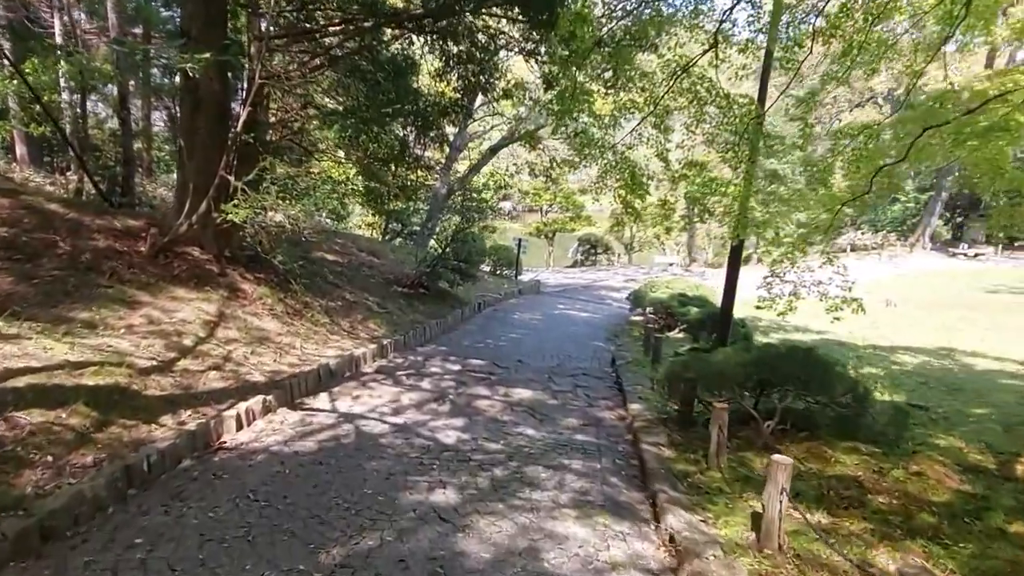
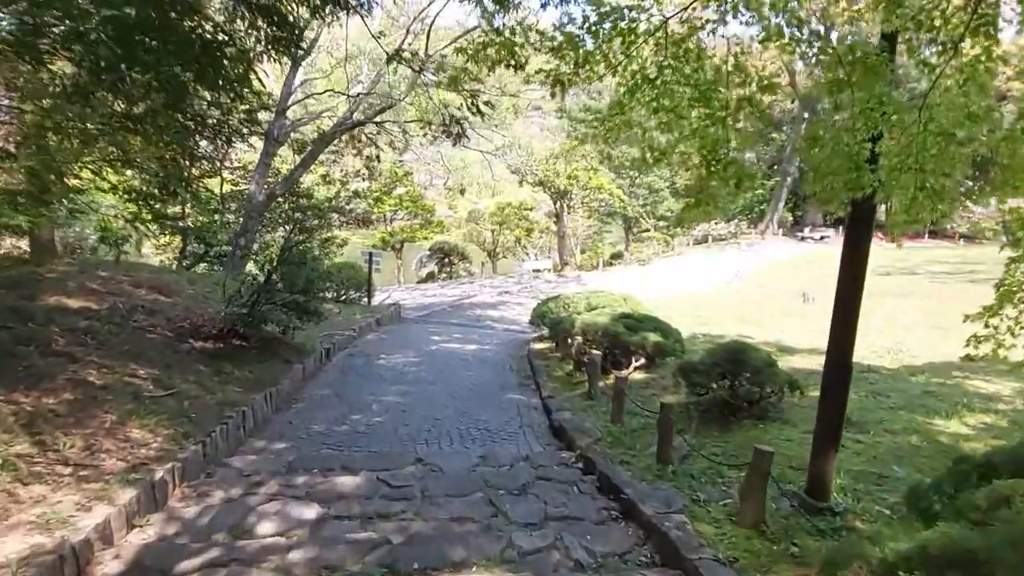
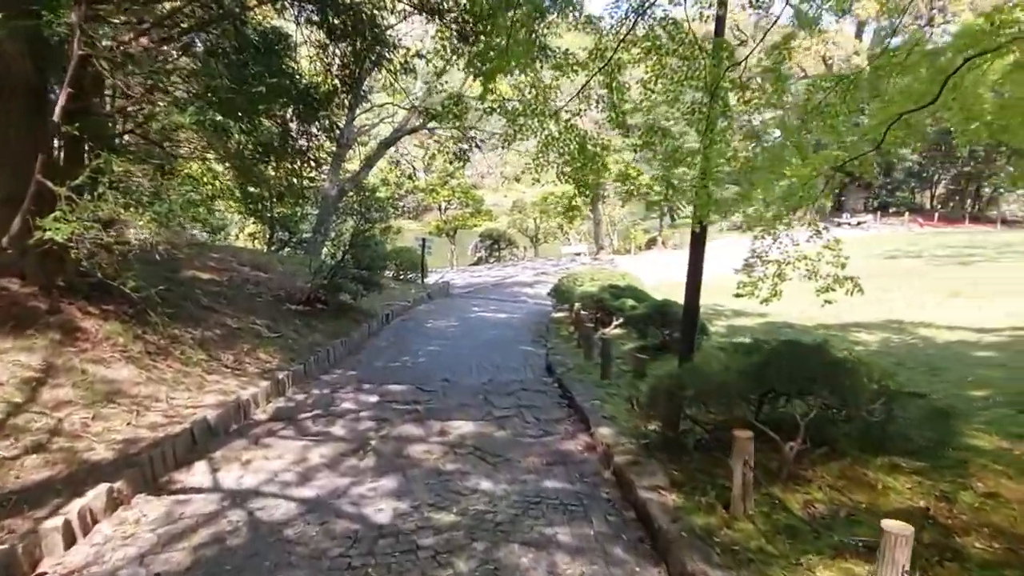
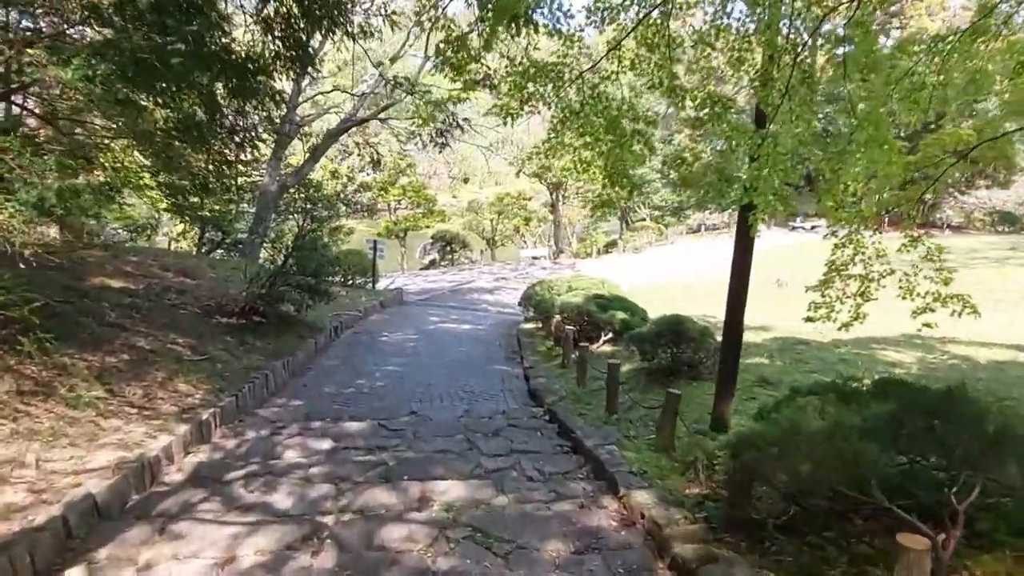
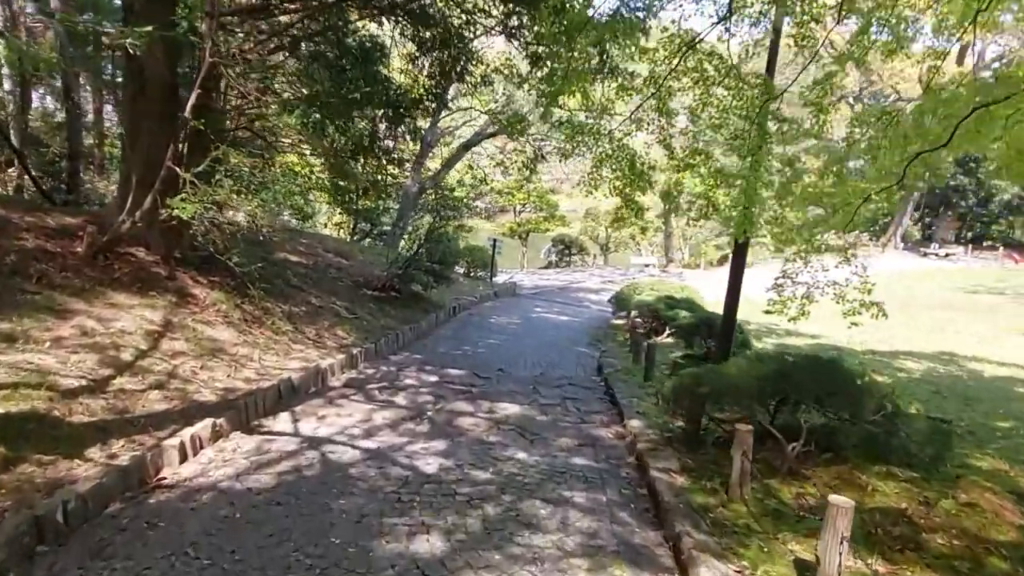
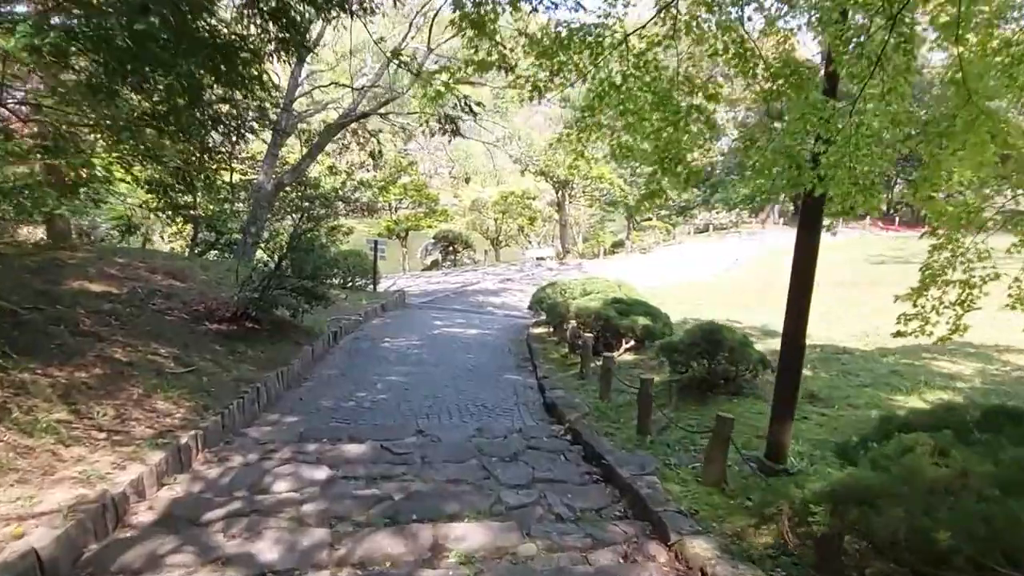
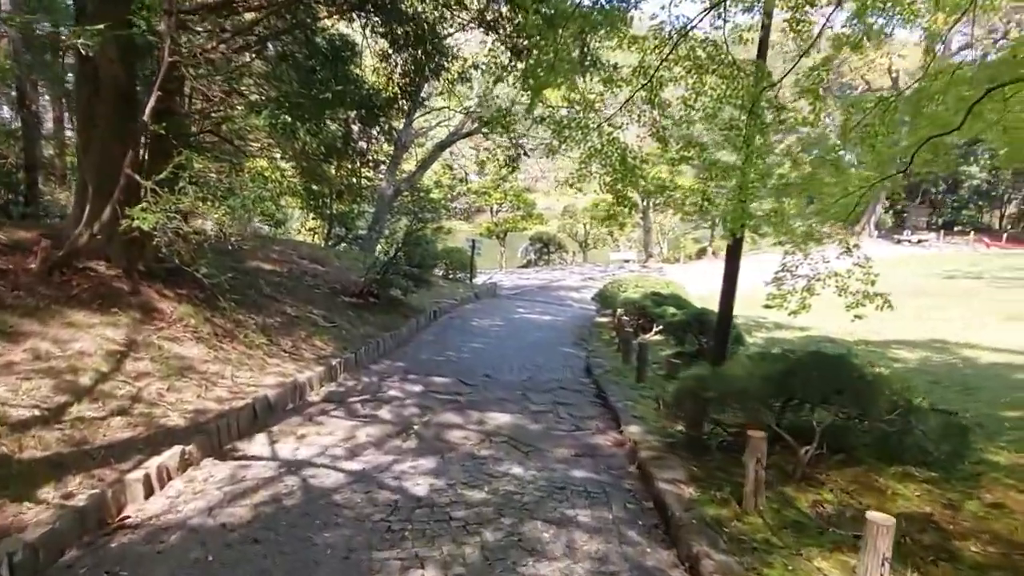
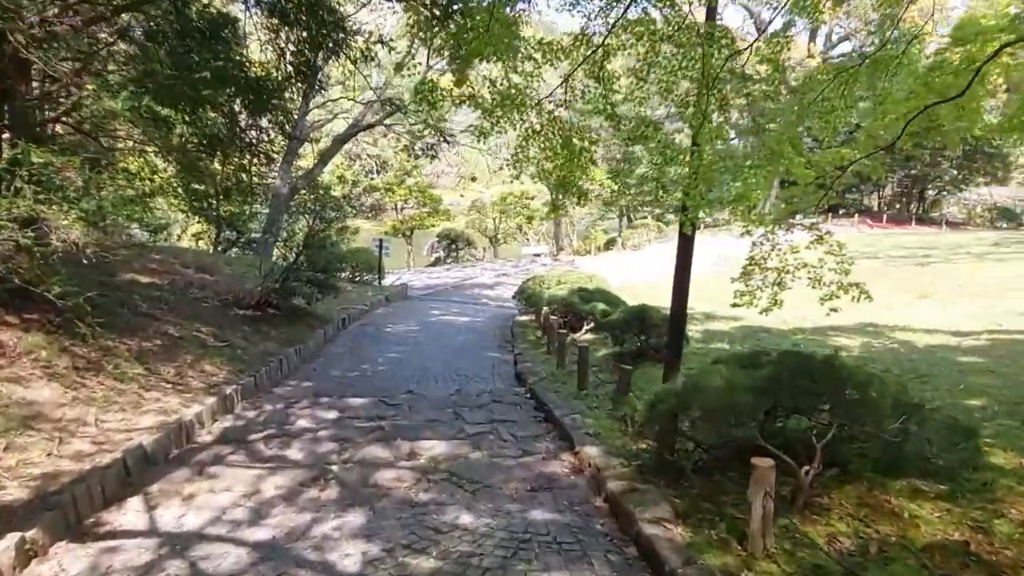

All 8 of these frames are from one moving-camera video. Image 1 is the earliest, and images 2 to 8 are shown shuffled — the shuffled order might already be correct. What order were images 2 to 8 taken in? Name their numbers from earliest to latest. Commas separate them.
5, 7, 3, 8, 4, 6, 2
